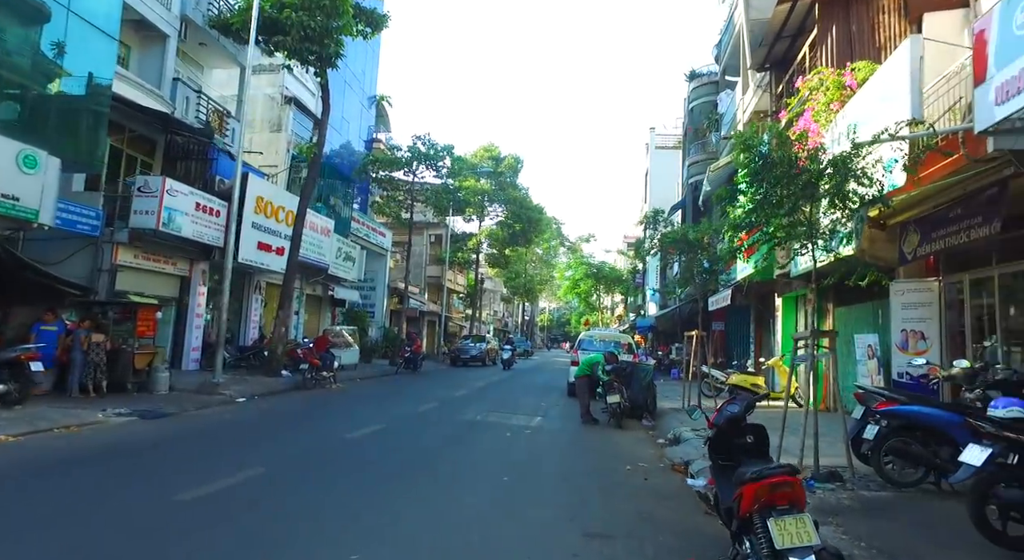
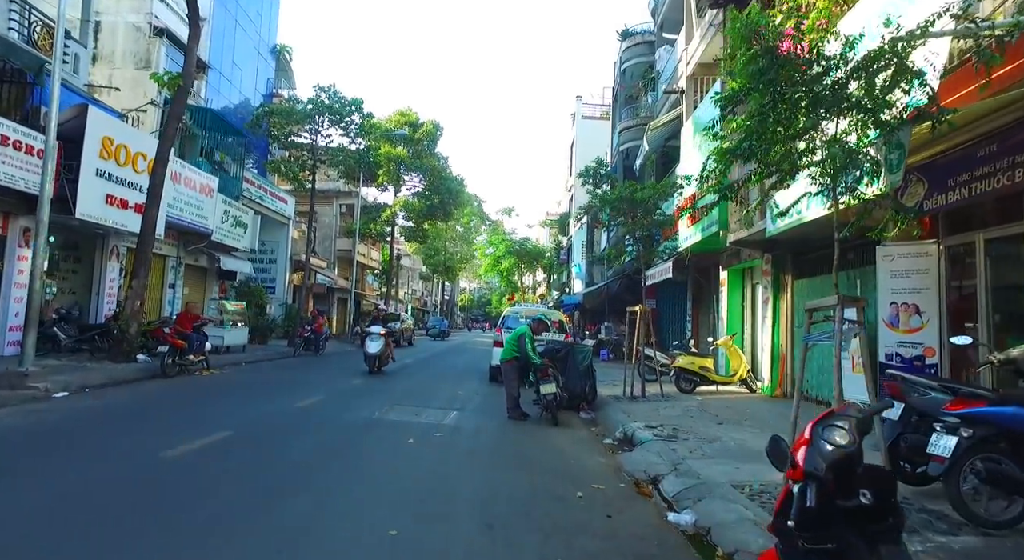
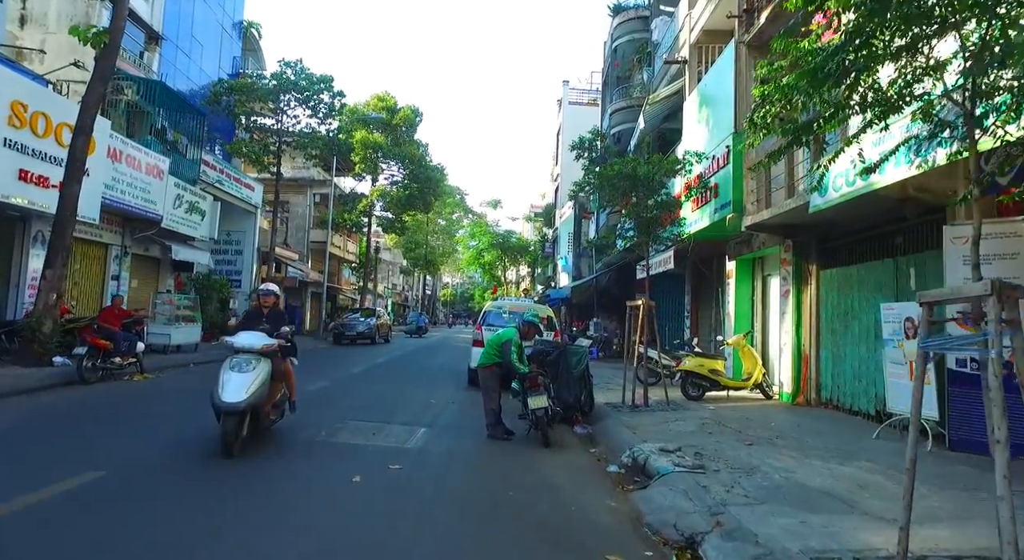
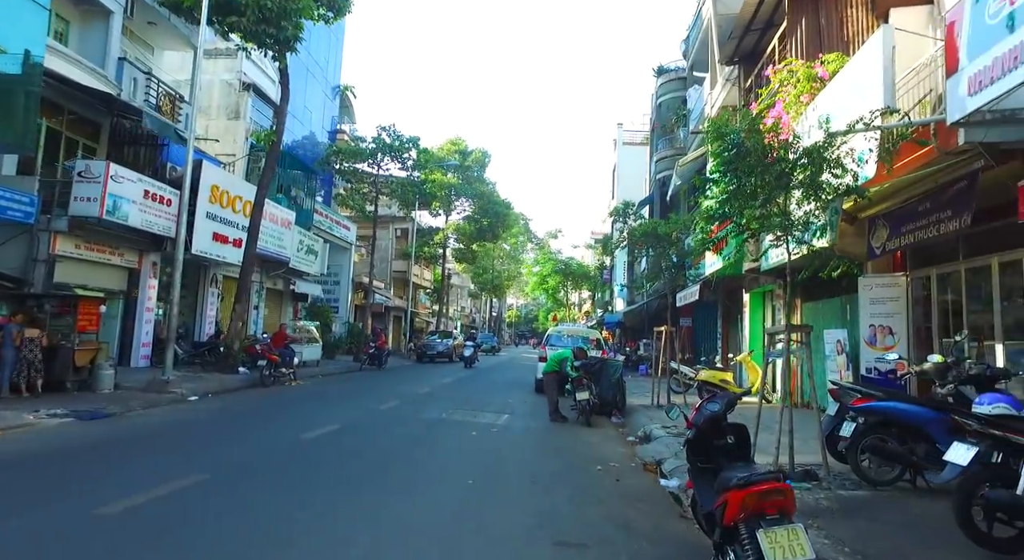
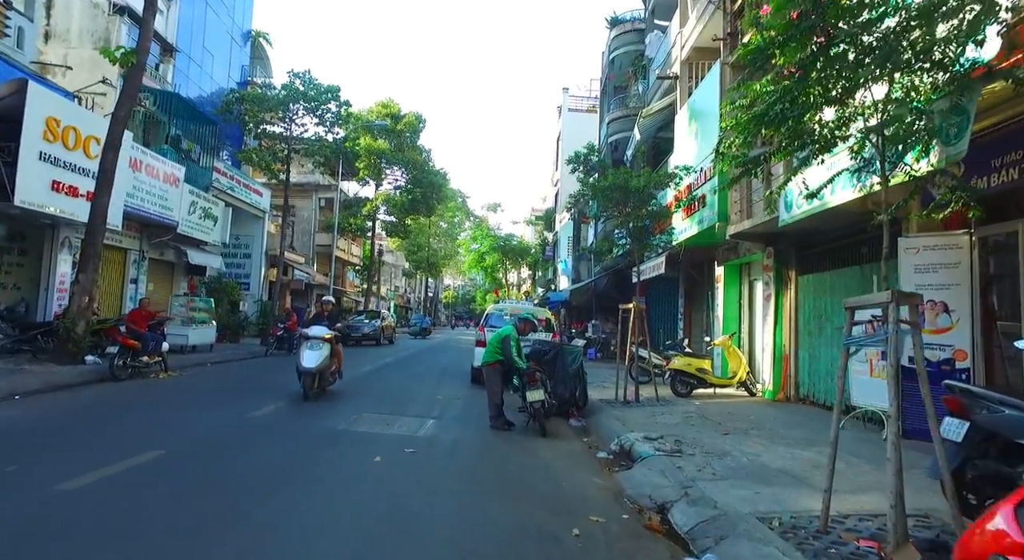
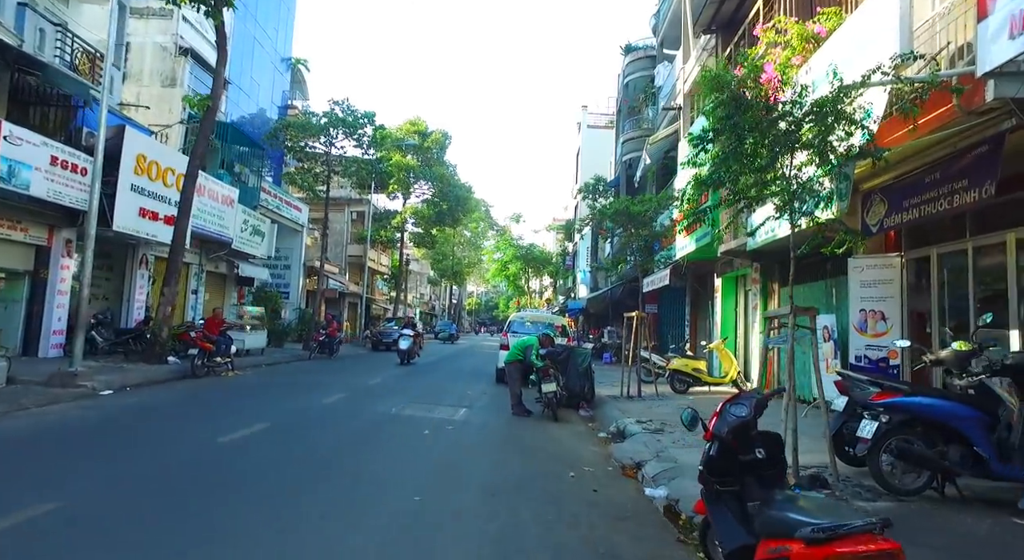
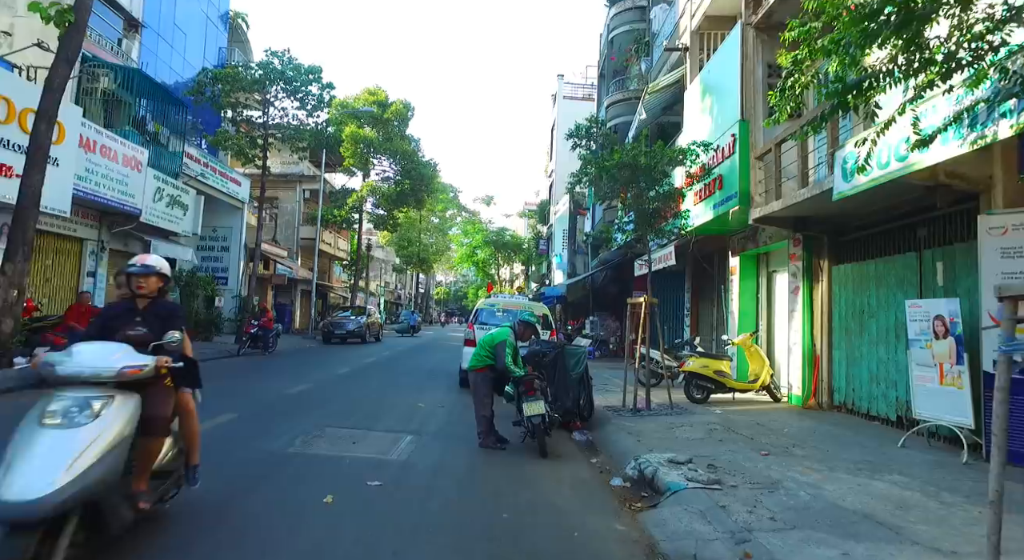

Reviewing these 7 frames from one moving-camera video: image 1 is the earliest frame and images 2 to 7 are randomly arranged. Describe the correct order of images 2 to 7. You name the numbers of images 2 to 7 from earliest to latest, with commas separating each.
4, 6, 2, 5, 3, 7
